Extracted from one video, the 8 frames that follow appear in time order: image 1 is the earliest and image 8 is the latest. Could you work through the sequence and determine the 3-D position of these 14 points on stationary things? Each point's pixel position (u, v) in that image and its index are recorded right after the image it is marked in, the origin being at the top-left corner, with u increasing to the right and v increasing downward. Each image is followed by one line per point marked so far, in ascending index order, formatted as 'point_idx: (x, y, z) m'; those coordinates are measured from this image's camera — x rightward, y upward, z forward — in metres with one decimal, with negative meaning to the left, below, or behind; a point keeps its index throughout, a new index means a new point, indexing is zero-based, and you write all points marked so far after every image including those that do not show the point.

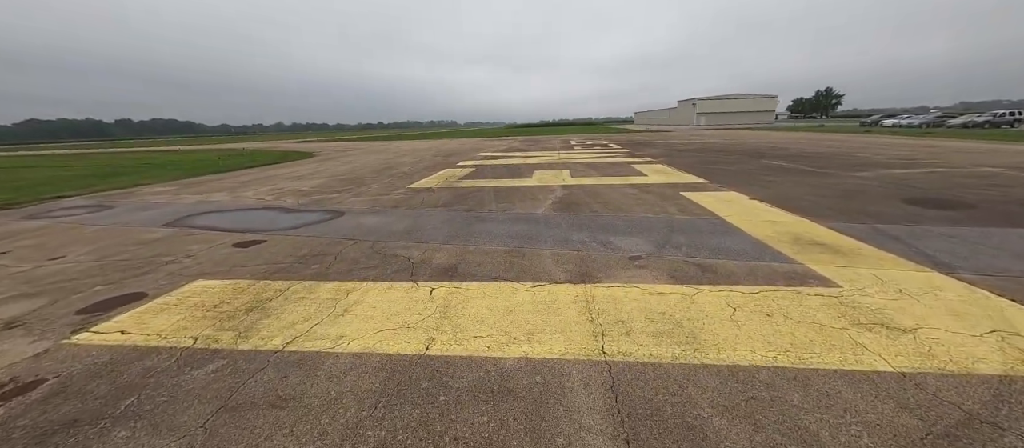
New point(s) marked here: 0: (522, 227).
0: (+0.2, -0.1, +5.1) m
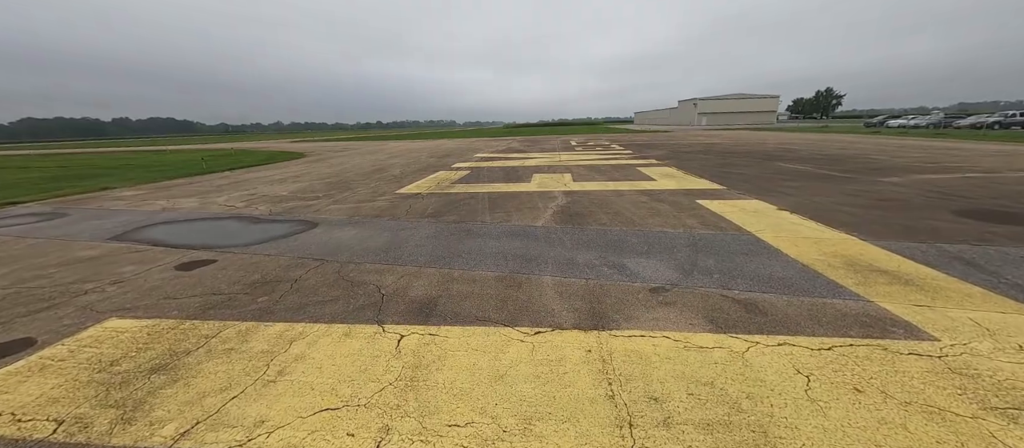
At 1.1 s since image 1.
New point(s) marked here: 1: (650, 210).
0: (+0.1, -0.3, +4.4) m
1: (+2.7, +0.3, +5.7) m
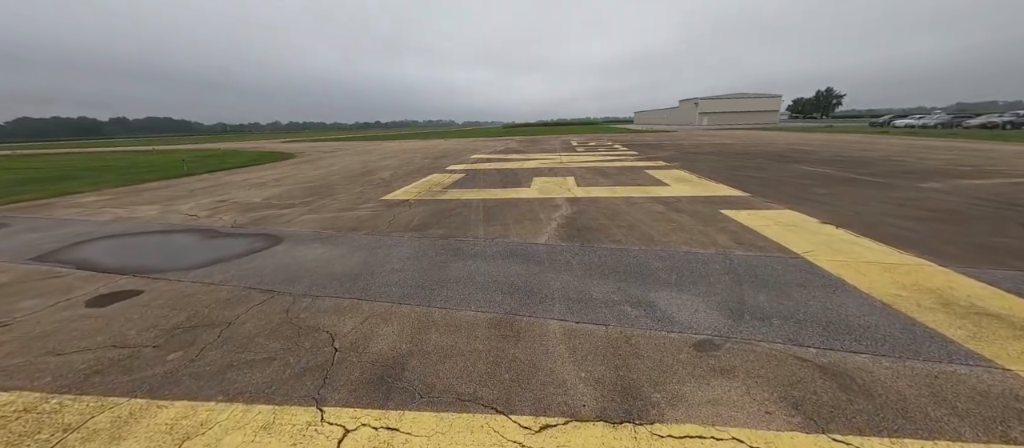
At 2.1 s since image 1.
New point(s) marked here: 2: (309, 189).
0: (+0.1, -0.5, +3.6) m
1: (+2.6, 0.0, +5.0) m
2: (-5.9, +1.0, +8.7) m
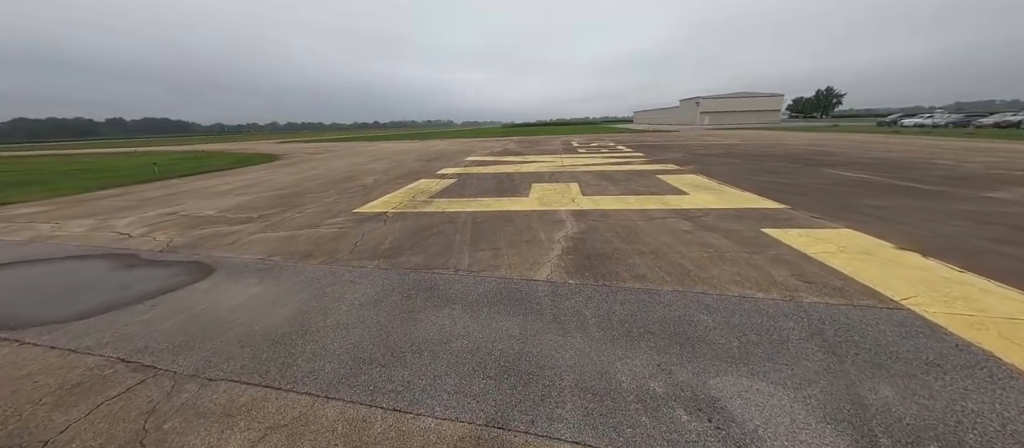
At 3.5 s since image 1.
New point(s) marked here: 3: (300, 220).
0: (0.0, -0.9, +2.6) m
1: (+2.5, -0.3, +3.9) m
2: (-6.1, +0.7, +7.6) m
3: (-4.1, +0.1, +5.8) m
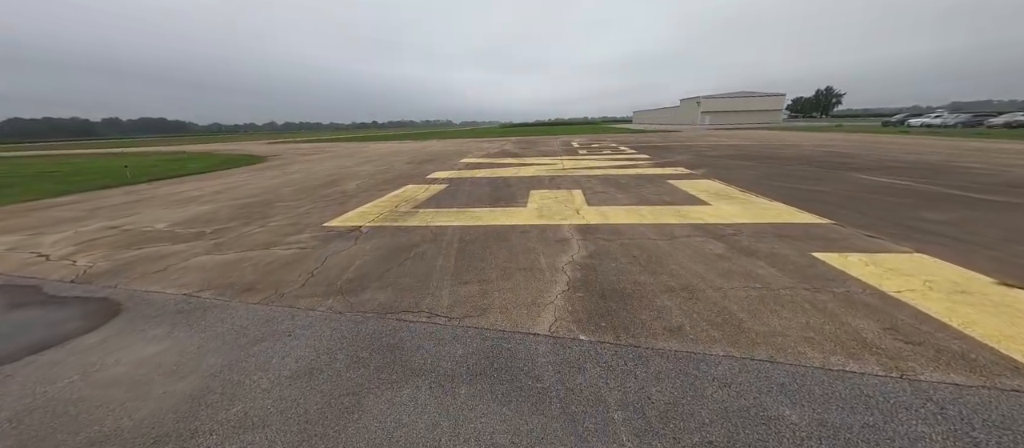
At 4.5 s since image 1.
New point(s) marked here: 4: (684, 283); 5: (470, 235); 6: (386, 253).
0: (-0.1, -1.2, +1.7) m
1: (+2.5, -0.6, +3.1) m
2: (-6.1, +0.4, +6.7) m
3: (-4.2, -0.2, +4.9) m
4: (+1.8, -0.6, +3.1) m
5: (-0.7, -0.2, +4.7) m
6: (-1.8, -0.4, +4.2) m
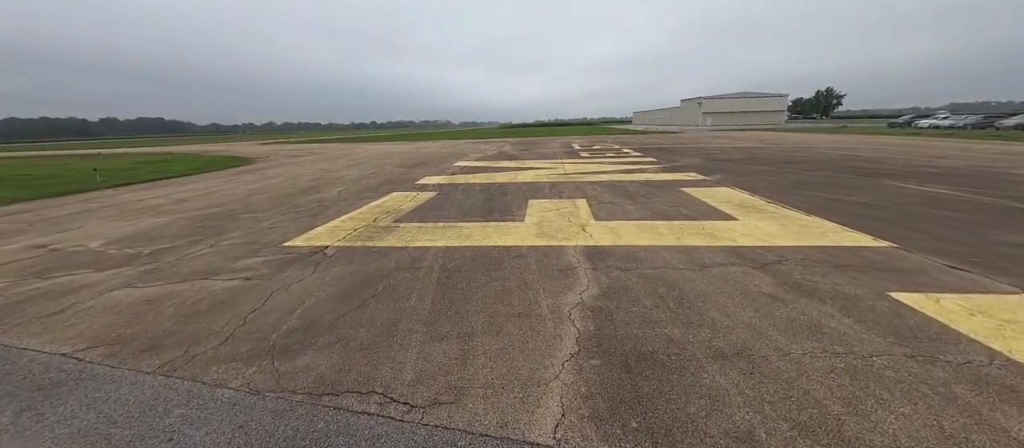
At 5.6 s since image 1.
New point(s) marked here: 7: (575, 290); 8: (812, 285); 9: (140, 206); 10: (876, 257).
0: (-0.2, -1.5, +0.9) m
1: (+2.4, -0.9, +2.3) m
2: (-6.2, +0.1, +5.9) m
3: (-4.3, -0.5, +4.1) m
4: (+1.7, -0.9, +2.3) m
5: (-0.8, -0.5, +3.9) m
6: (-1.9, -0.7, +3.3) m
7: (+0.7, -0.7, +3.1) m
8: (+3.0, -0.6, +3.0) m
9: (-9.5, +0.5, +7.6) m
10: (+4.3, -0.4, +3.5) m
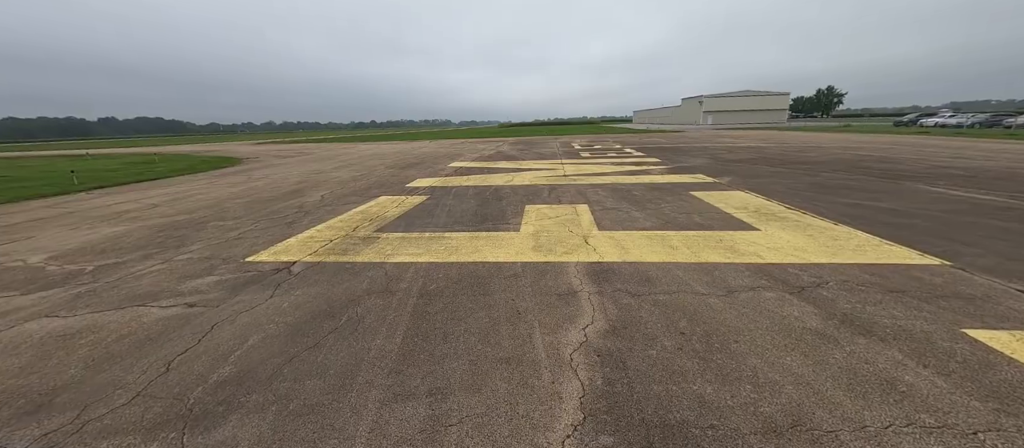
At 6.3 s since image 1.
0: (-0.3, -1.6, +0.4) m
1: (+2.3, -1.1, +1.8) m
2: (-6.3, -0.1, +5.4) m
3: (-4.4, -0.7, +3.6) m
4: (+1.6, -1.1, +1.8) m
5: (-0.8, -0.6, +3.4) m
6: (-1.9, -0.9, +2.8) m
7: (+0.6, -0.9, +2.5) m
8: (+2.9, -0.8, +2.5) m
9: (-9.6, +0.3, +7.1) m
10: (+4.2, -0.6, +3.0) m
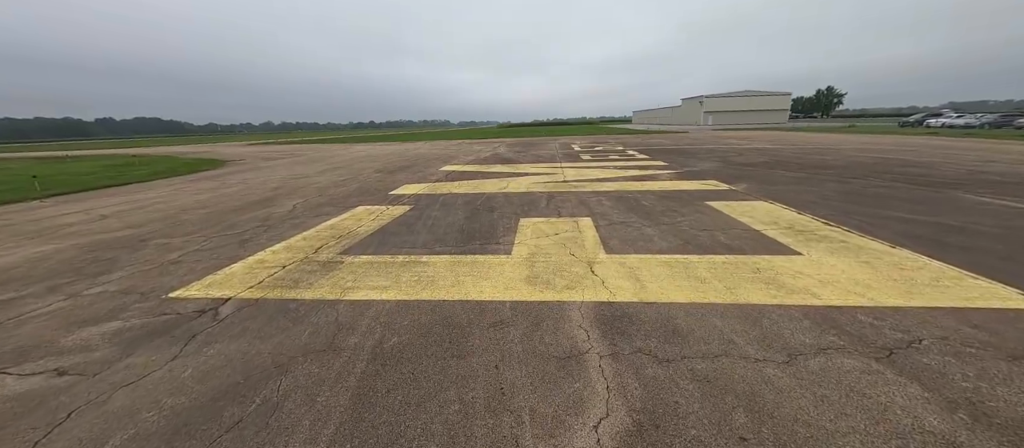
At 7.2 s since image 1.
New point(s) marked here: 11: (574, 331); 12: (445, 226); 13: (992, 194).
0: (-0.4, -1.9, -0.4) m
1: (+2.2, -1.3, +1.0) m
2: (-6.5, -0.4, +4.6) m
3: (-4.5, -1.0, +2.8) m
4: (+1.5, -1.4, +1.0) m
5: (-1.0, -0.9, +2.6) m
6: (-2.1, -1.2, +2.0) m
7: (+0.4, -1.1, +1.7) m
8: (+2.8, -1.1, +1.7) m
9: (-9.8, 0.0, +6.3) m
10: (+4.1, -0.8, +2.2) m
11: (+0.5, -0.9, +2.5) m
12: (-1.2, -0.1, +5.2) m
13: (+9.7, +0.6, +5.9) m
